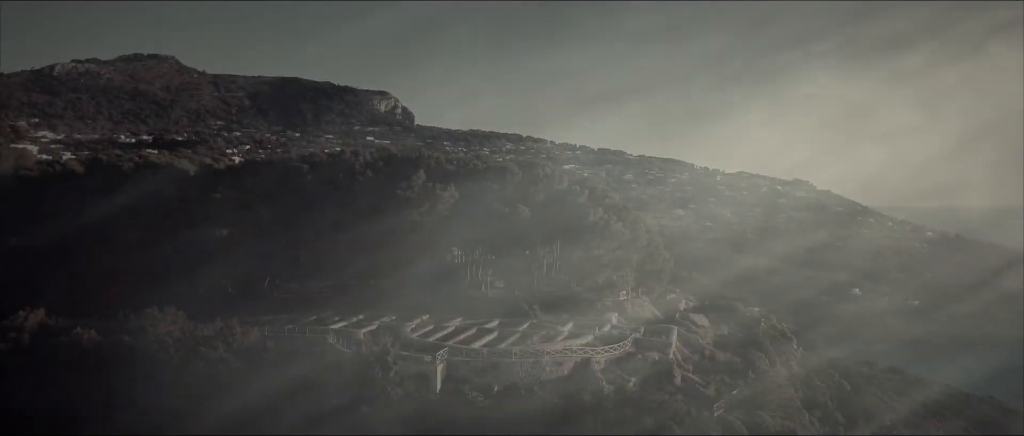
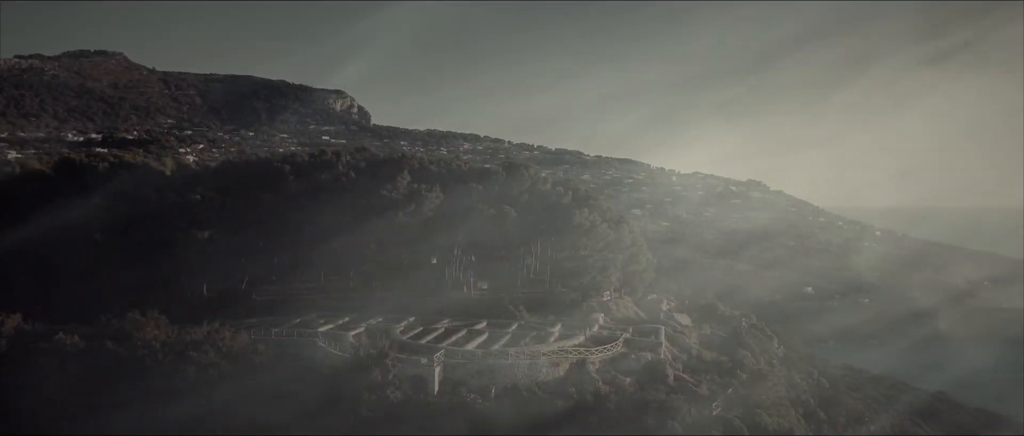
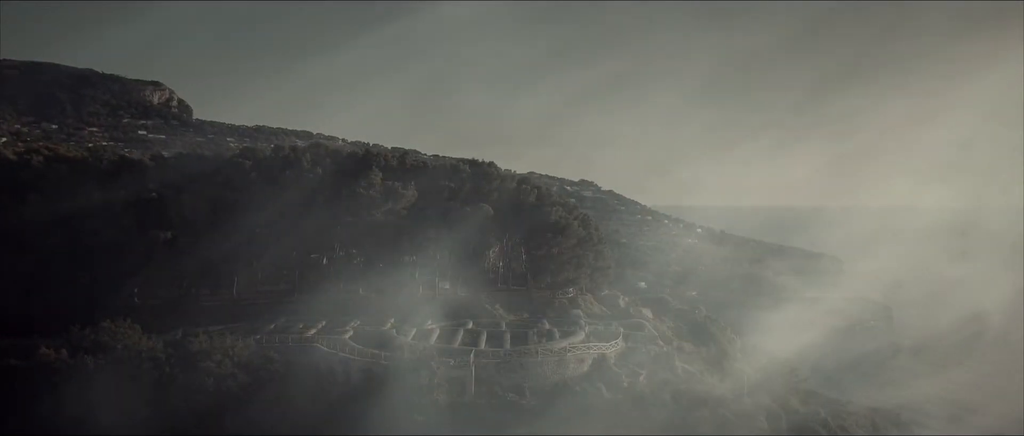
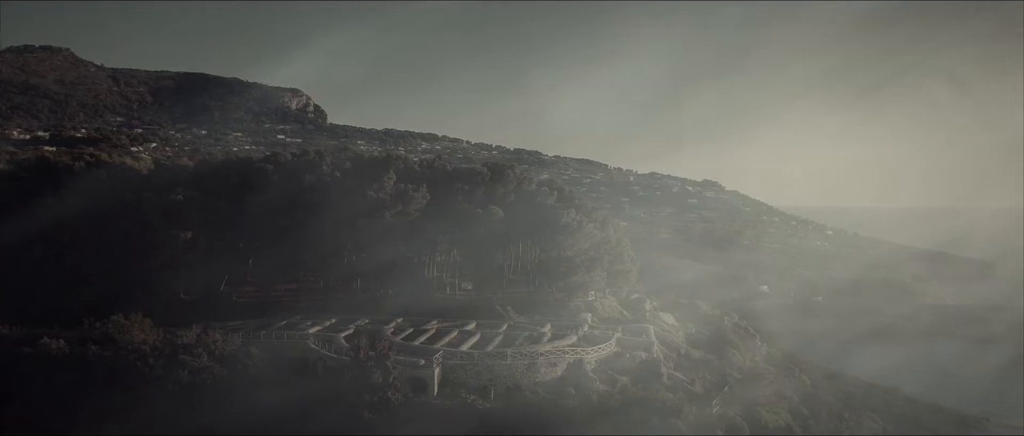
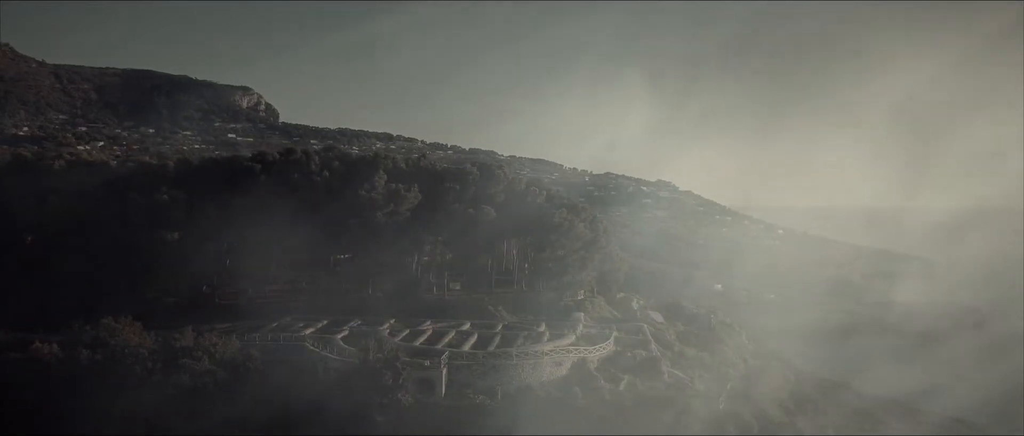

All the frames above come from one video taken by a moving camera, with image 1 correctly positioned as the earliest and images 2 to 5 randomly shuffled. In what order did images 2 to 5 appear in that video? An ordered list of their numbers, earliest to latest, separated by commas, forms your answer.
2, 4, 5, 3
